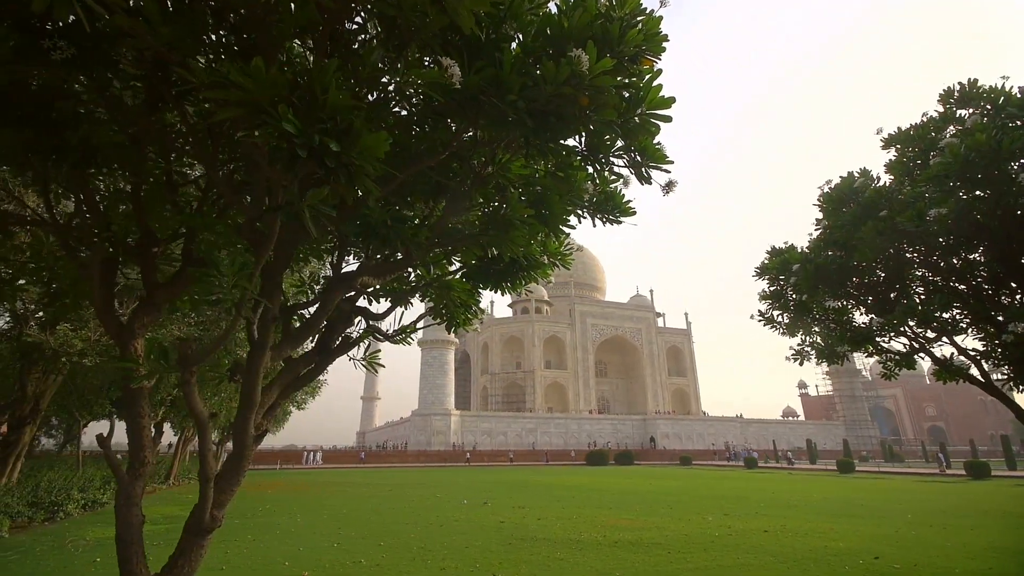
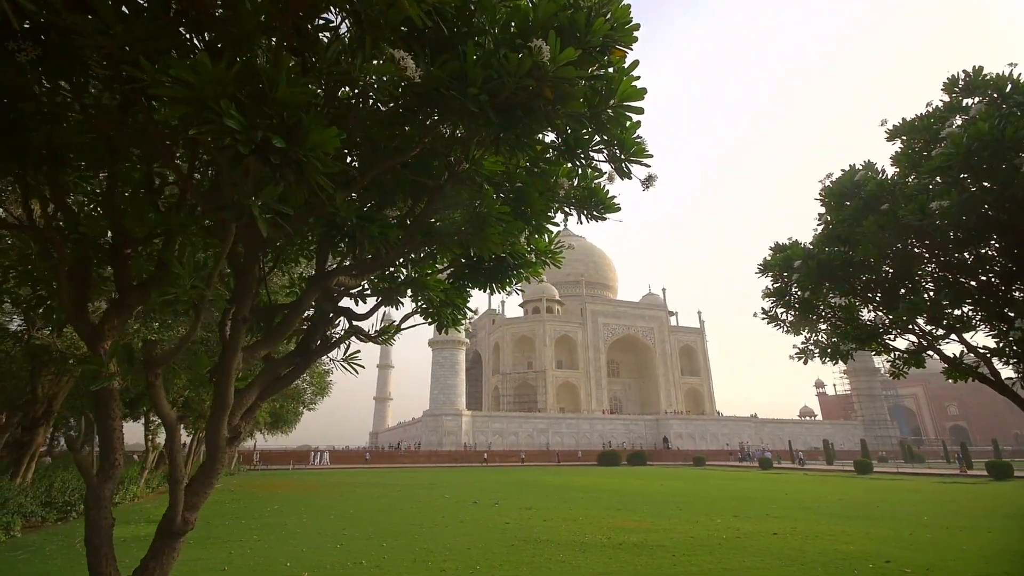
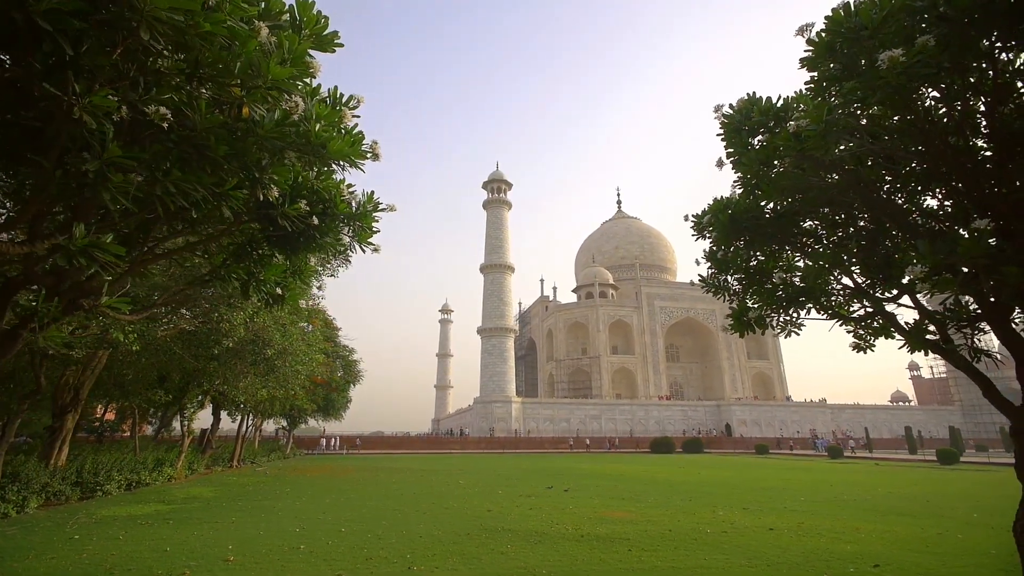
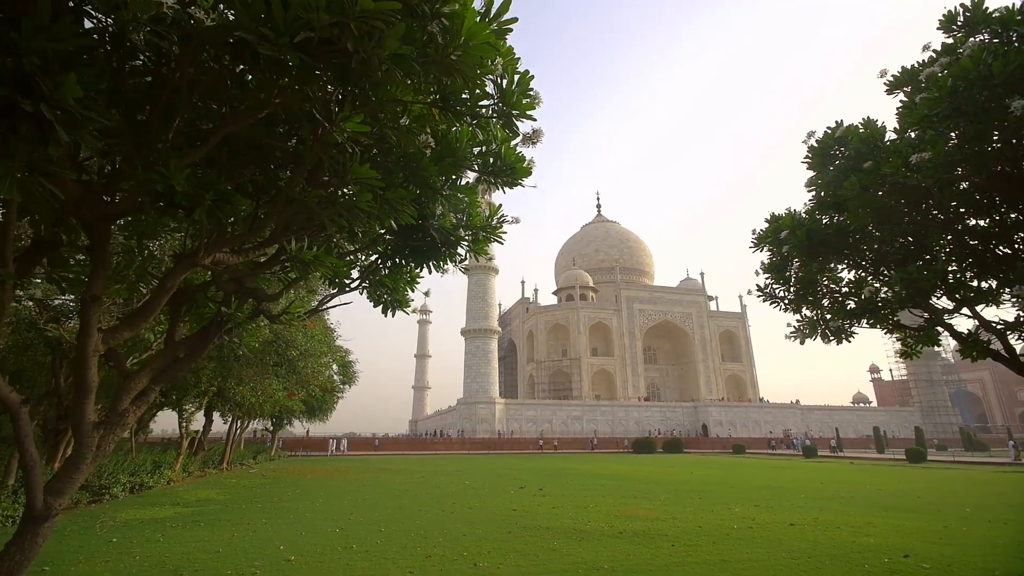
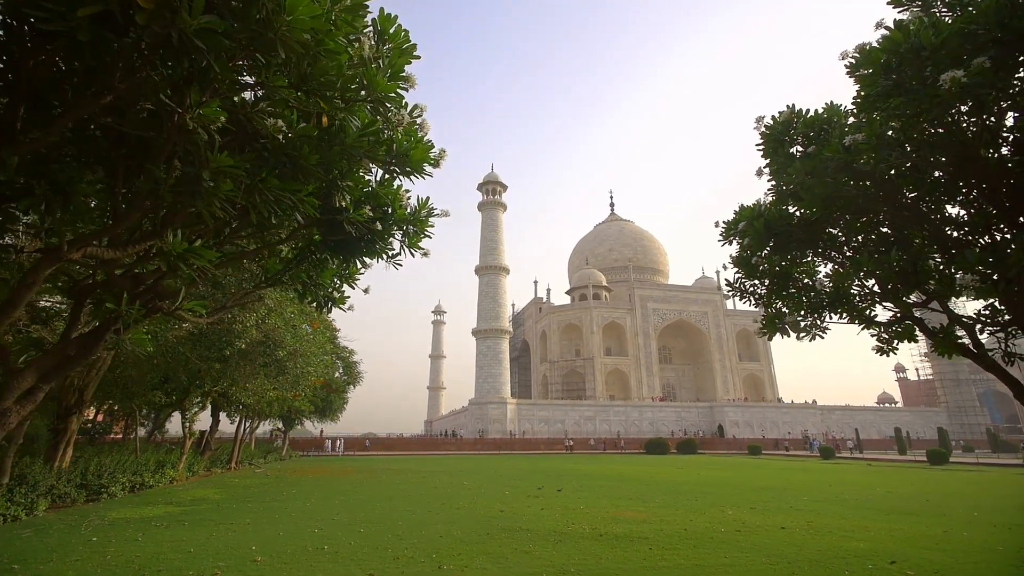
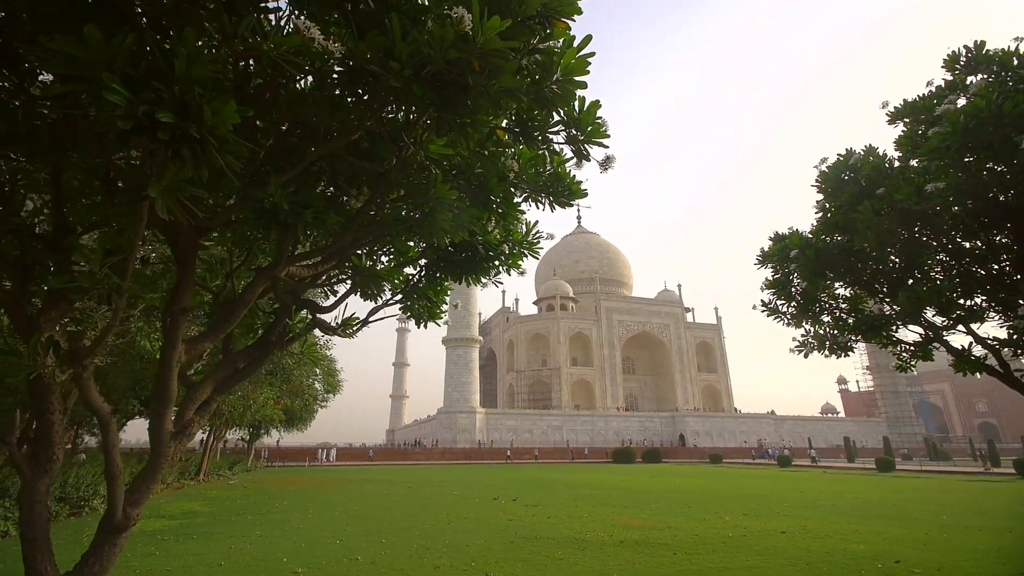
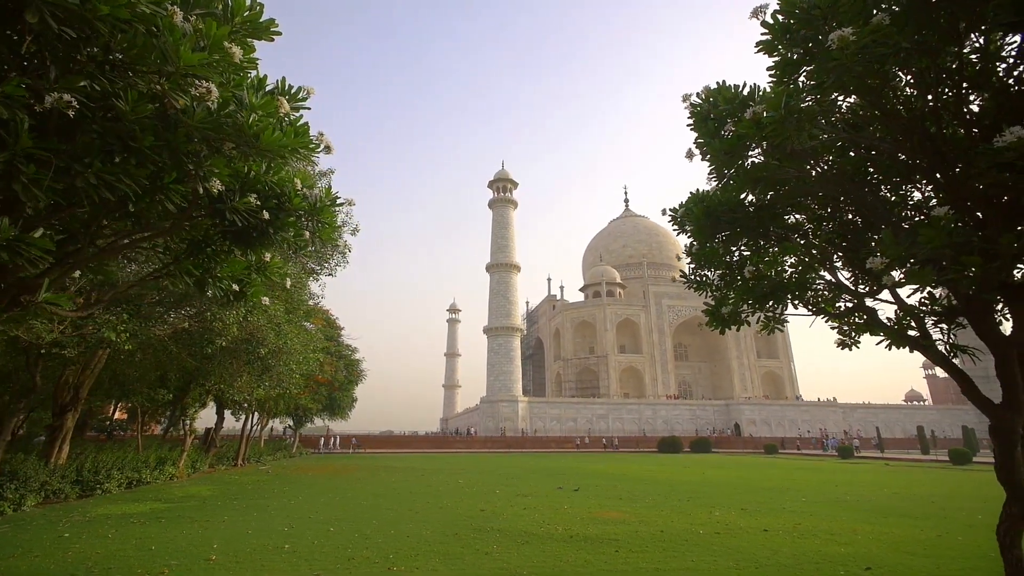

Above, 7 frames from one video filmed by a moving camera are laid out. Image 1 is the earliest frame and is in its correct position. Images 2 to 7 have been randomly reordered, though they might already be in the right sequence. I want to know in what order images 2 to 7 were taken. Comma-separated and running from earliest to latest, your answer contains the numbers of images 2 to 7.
2, 6, 4, 5, 3, 7
